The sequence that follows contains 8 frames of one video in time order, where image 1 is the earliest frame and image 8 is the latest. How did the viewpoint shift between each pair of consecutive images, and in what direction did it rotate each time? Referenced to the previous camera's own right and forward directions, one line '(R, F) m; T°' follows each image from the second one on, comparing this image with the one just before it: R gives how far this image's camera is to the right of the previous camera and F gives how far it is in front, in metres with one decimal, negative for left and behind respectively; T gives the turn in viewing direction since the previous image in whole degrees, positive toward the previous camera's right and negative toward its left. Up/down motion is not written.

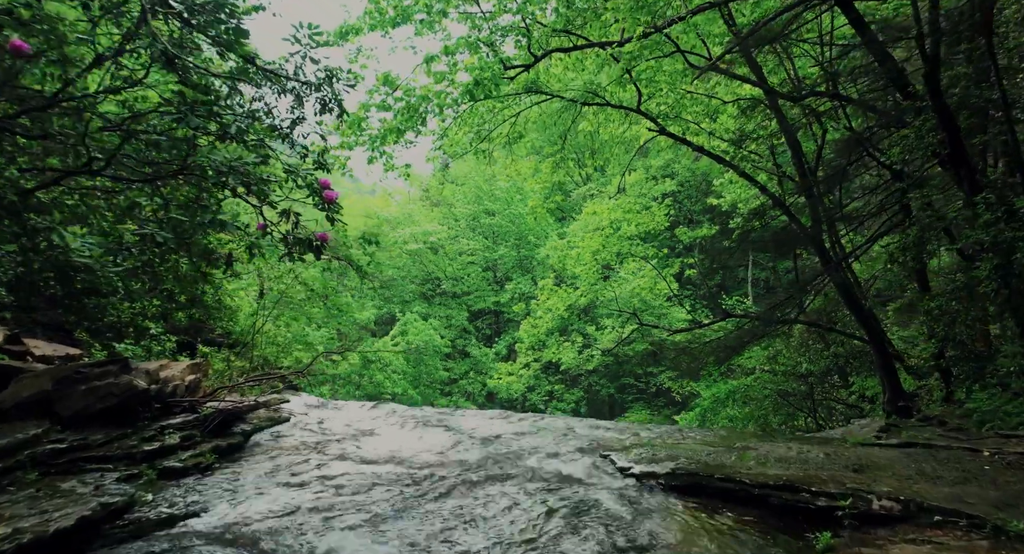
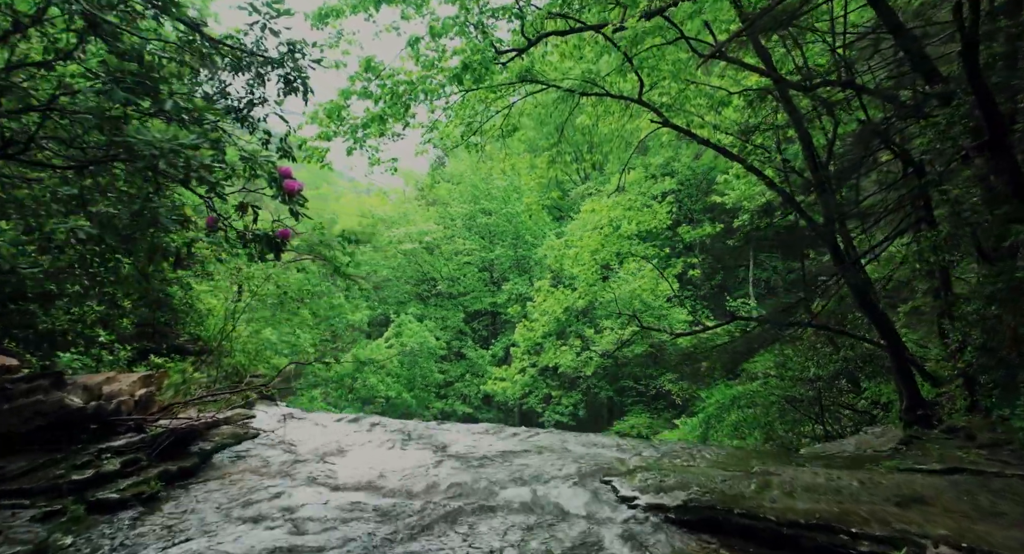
(0.0, +0.5) m; 0°
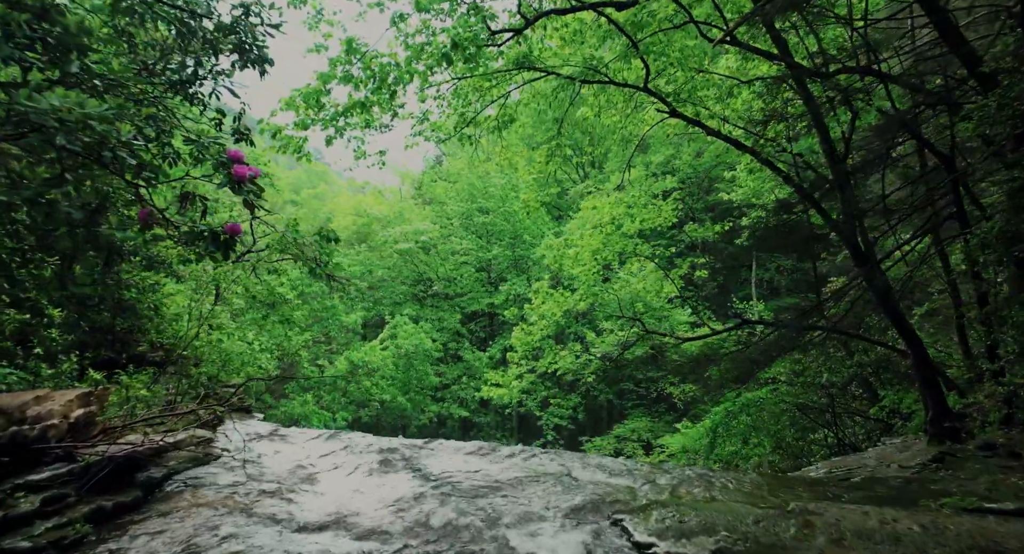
(0.0, +0.6) m; 0°
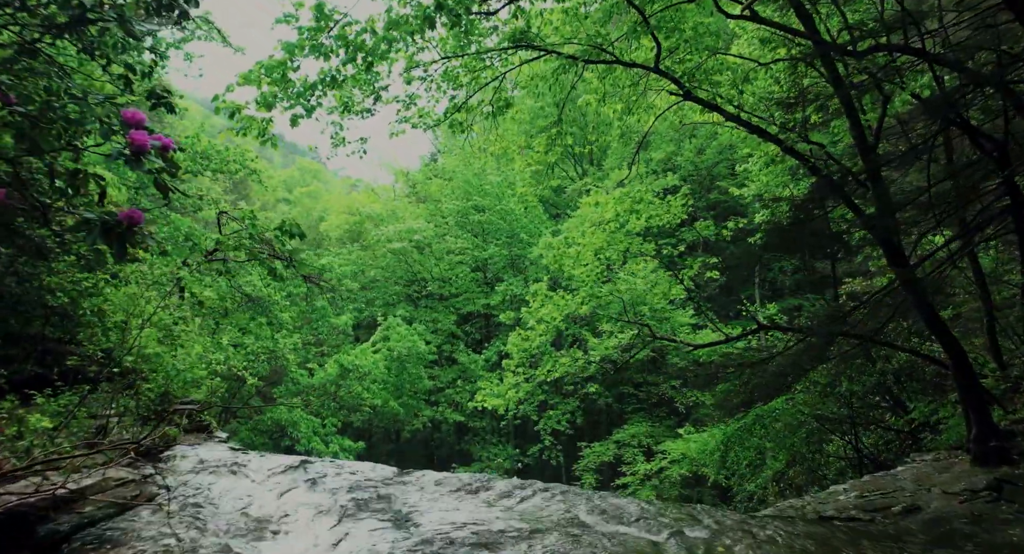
(0.0, +0.8) m; 0°
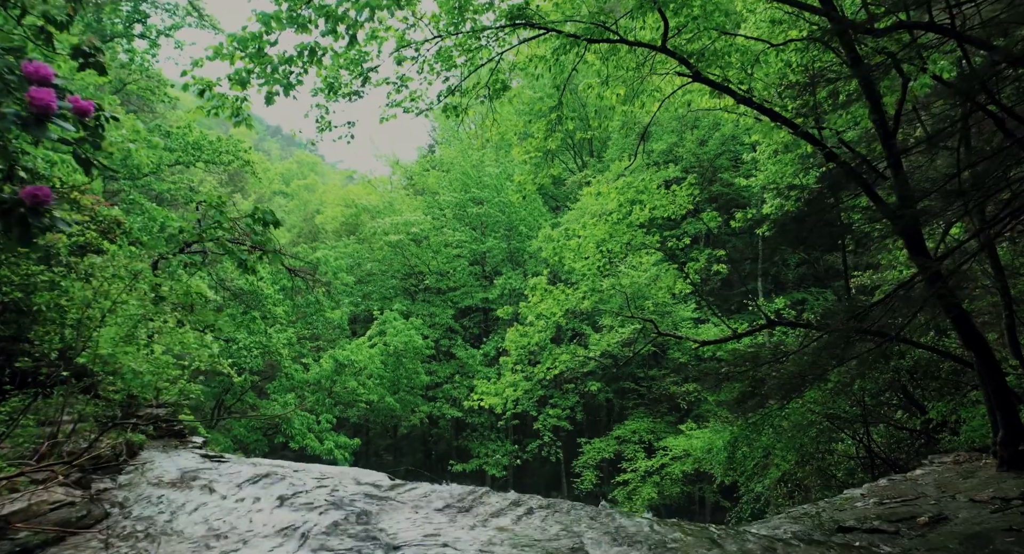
(0.0, +0.4) m; 0°
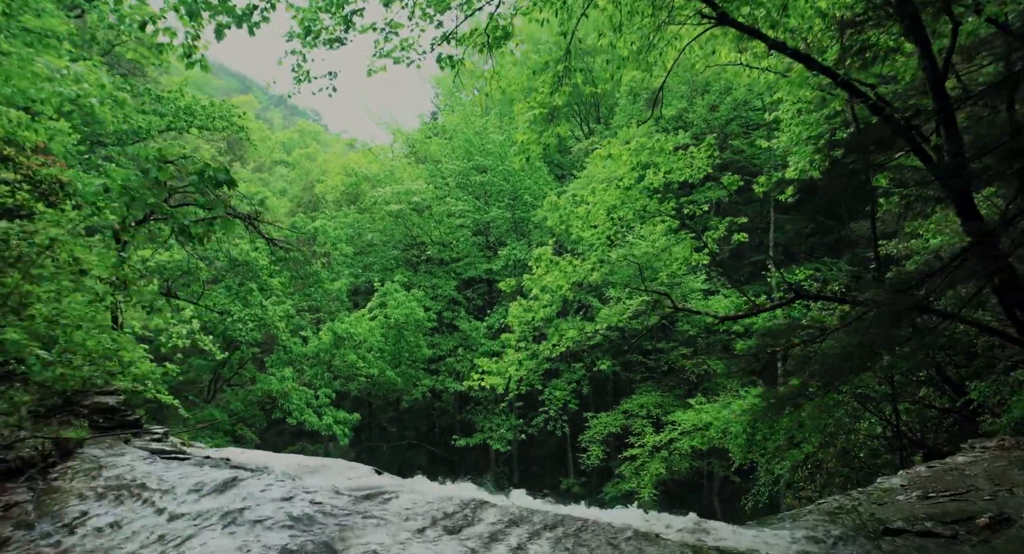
(0.0, +0.7) m; 0°
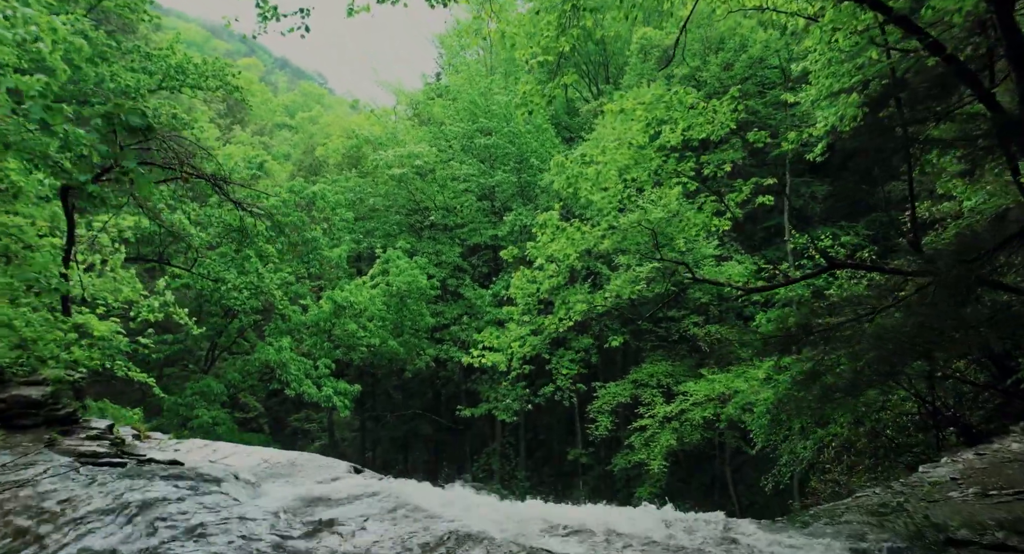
(0.0, +0.7) m; -1°
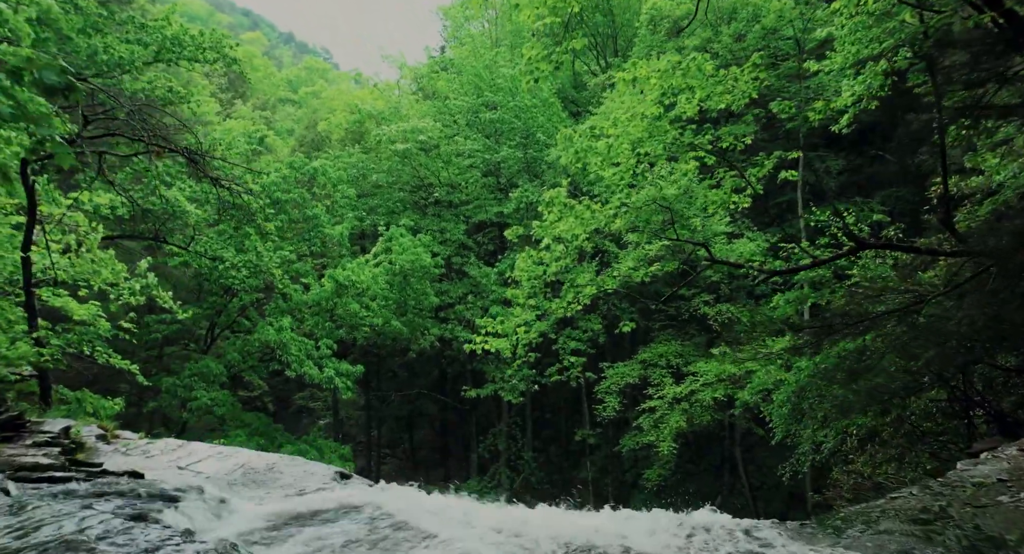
(0.0, +0.5) m; 0°
